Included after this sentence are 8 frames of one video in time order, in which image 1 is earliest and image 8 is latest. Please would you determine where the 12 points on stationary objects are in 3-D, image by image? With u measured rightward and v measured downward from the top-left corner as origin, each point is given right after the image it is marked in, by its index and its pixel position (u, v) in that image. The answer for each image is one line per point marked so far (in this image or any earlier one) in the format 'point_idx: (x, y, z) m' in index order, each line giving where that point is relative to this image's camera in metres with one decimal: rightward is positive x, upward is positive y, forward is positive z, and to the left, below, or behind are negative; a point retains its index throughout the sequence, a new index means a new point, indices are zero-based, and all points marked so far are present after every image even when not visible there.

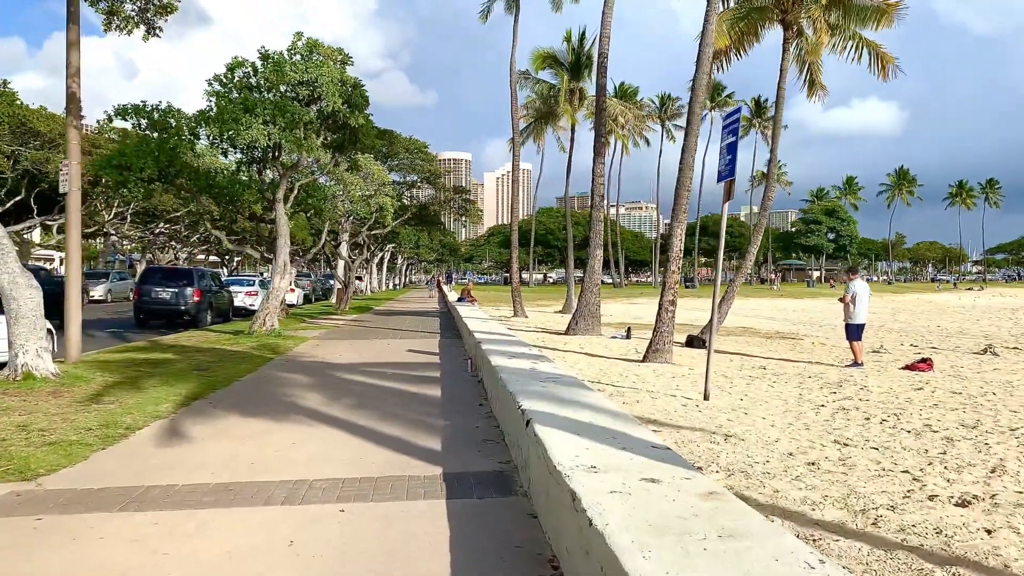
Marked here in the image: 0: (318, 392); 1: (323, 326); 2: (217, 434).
0: (-2.1, -1.1, +8.8) m
1: (-4.5, -0.9, +19.7) m
2: (-2.3, -1.2, +6.4) m
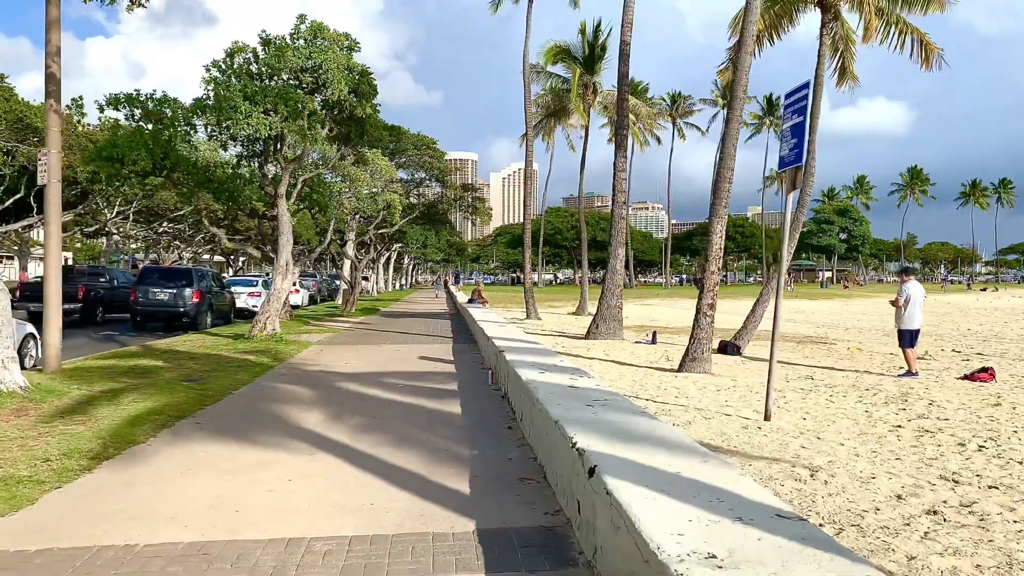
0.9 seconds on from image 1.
0: (-1.8, -1.1, +7.7) m
1: (-4.2, -0.9, +18.6) m
2: (-2.1, -1.2, +5.4) m
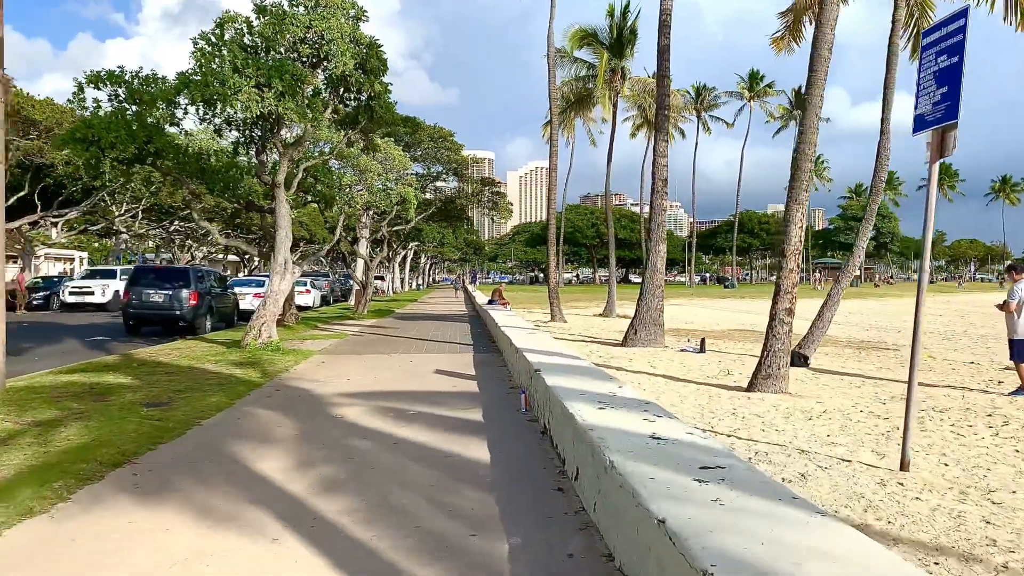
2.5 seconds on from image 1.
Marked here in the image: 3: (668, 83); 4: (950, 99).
0: (-1.5, -1.2, +5.9) m
1: (-3.6, -1.0, +16.8) m
2: (-1.8, -1.2, +3.6) m
3: (+3.0, +3.9, +15.5) m
4: (+2.8, +1.2, +5.3) m
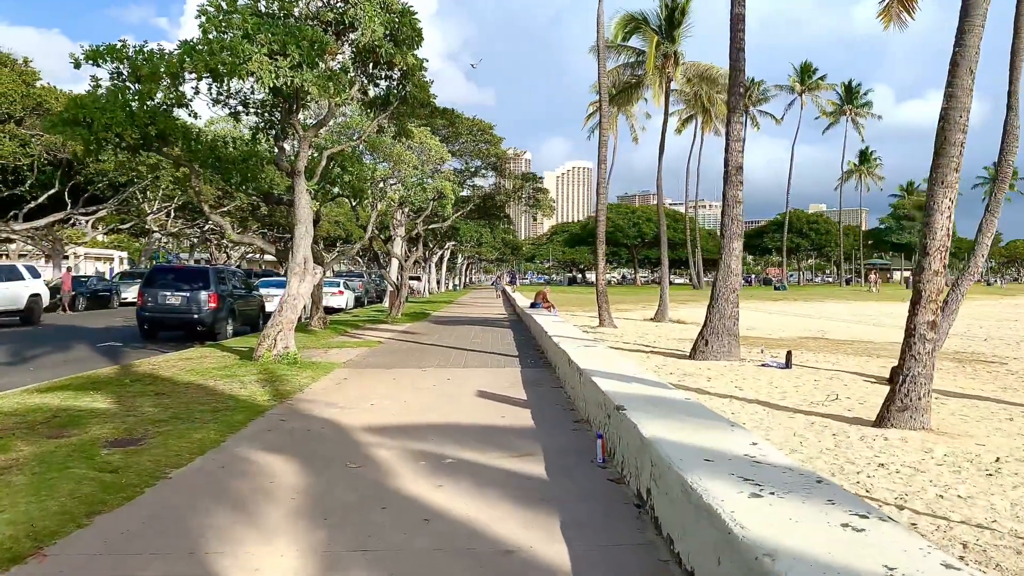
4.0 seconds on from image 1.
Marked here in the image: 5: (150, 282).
0: (-1.1, -1.2, +4.1) m
1: (-2.7, -1.0, +15.1) m
2: (-1.5, -1.3, +1.8) m
3: (+3.8, +3.8, +13.5) m
4: (+3.2, +1.2, +3.3) m
5: (-7.9, +0.1, +17.8) m
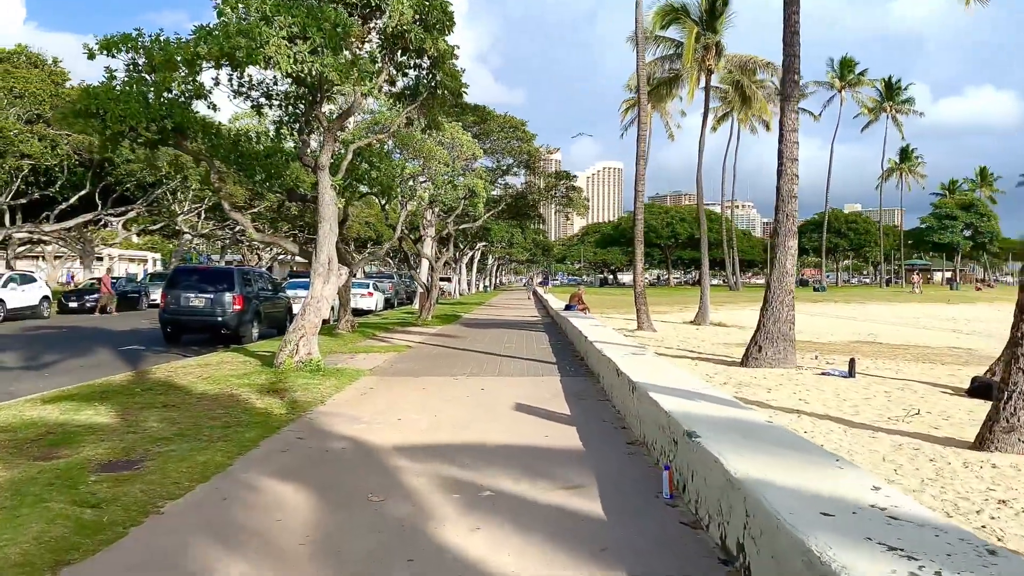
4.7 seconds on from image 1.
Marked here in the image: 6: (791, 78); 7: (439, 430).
0: (-0.8, -1.2, +3.3) m
1: (-2.1, -1.0, +14.4) m
2: (-1.3, -1.3, +1.0) m
3: (+4.4, +3.8, +12.5) m
4: (+3.4, +1.2, +2.3) m
5: (-7.2, +0.1, +17.3) m
6: (+4.3, +3.2, +12.5) m
7: (-0.6, -1.1, +6.6) m
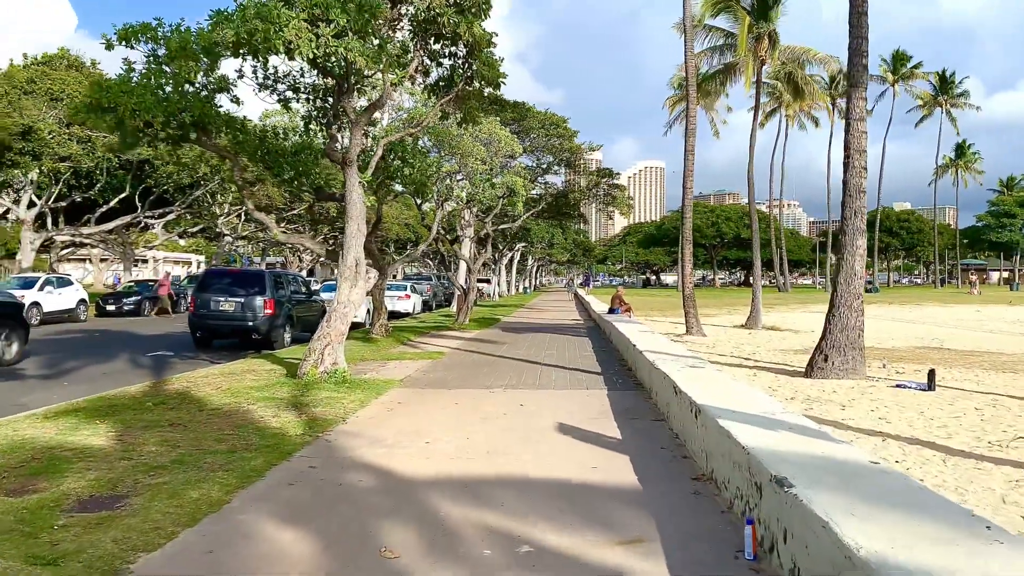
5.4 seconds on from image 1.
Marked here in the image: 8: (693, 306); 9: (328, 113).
0: (-0.7, -1.3, +2.5) m
1: (-1.4, -1.1, +13.6) m
2: (-1.3, -1.3, +0.2) m
3: (+5.0, +3.8, +11.4) m
4: (+3.5, +1.1, +1.3) m
5: (-6.3, 0.0, +16.7) m
6: (+4.9, +3.2, +11.4) m
7: (-0.3, -1.2, +5.7) m
8: (+4.3, -0.4, +19.4) m
9: (-2.7, +2.6, +12.0) m
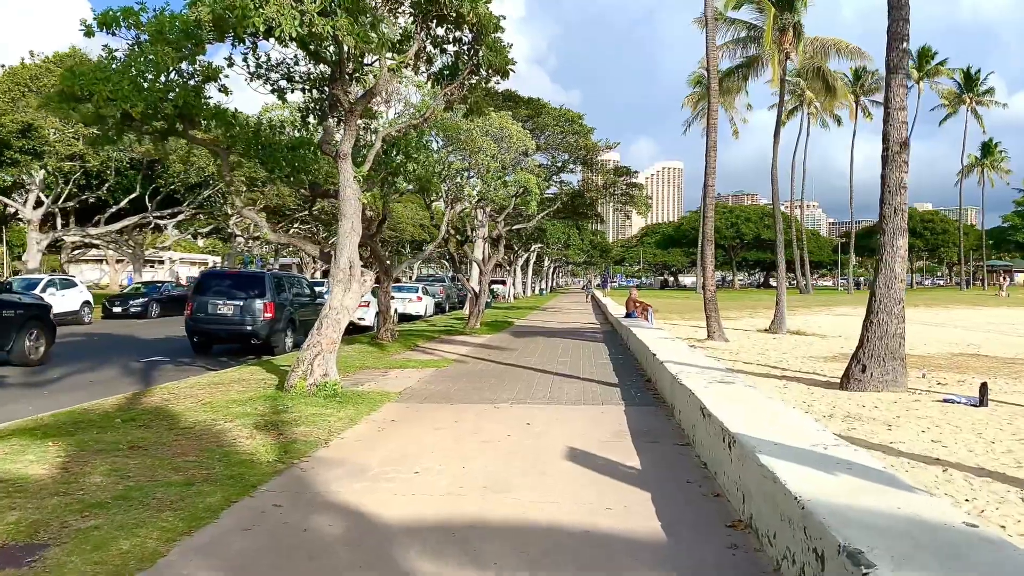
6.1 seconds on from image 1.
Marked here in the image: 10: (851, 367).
0: (-0.8, -1.3, +1.6) m
1: (-1.2, -1.1, +12.8) m
2: (-1.4, -1.3, -0.6) m
3: (+5.1, +3.7, +10.5) m
4: (+3.4, +1.1, +0.4) m
5: (-6.1, 0.0, +16.0) m
6: (+5.0, +3.1, +10.5) m
7: (-0.3, -1.2, +4.9) m
8: (+4.6, -0.5, +18.4) m
9: (-2.6, +2.5, +11.2) m
10: (+4.3, -1.0, +10.5) m
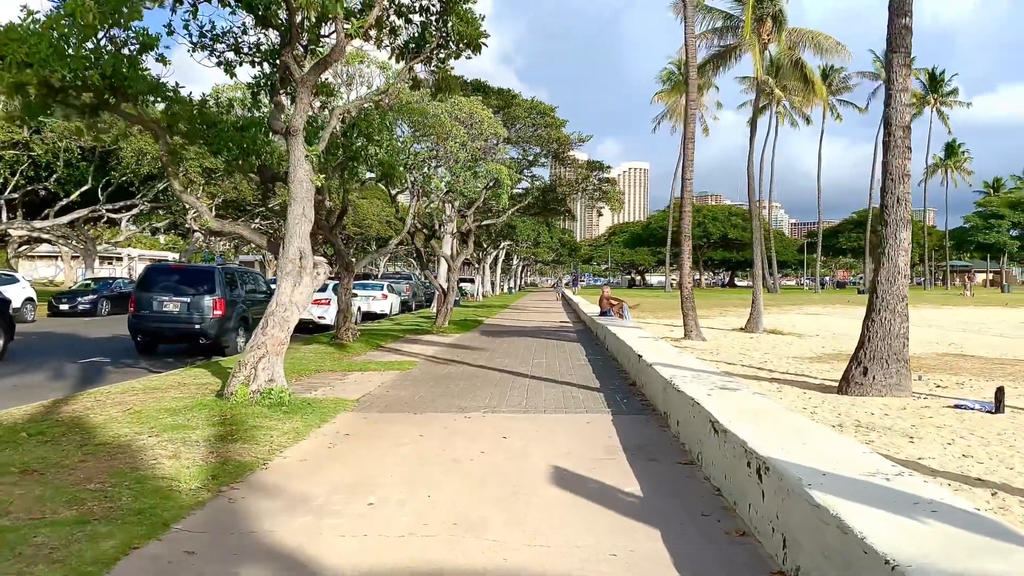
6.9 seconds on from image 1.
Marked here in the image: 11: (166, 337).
0: (-0.7, -1.3, +0.6) m
1: (-1.6, -1.1, +11.8) m
2: (-1.3, -1.3, -1.6) m
3: (+4.8, +3.7, +9.7) m
4: (+3.5, +1.1, -0.4) m
5: (-6.6, +0.1, +14.8) m
6: (+4.7, +3.2, +9.7) m
7: (-0.4, -1.2, +3.9) m
8: (+3.9, -0.5, +17.7) m
9: (-2.9, +2.6, +10.1) m
10: (+4.0, -1.0, +9.7) m
11: (-6.2, -0.8, +14.7) m
